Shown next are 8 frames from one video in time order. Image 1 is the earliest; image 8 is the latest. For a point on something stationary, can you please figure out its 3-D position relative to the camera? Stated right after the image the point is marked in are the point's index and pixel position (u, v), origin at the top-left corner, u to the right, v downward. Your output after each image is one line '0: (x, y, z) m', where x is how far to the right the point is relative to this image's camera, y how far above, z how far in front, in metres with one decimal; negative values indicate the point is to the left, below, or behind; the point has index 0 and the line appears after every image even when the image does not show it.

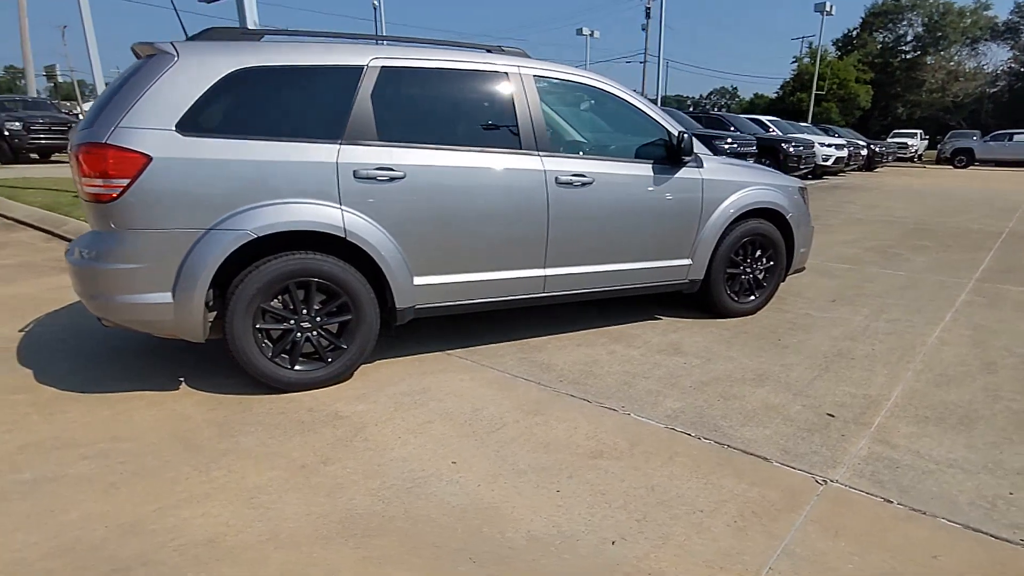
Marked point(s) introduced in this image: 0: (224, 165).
0: (-1.4, +0.6, +3.1) m
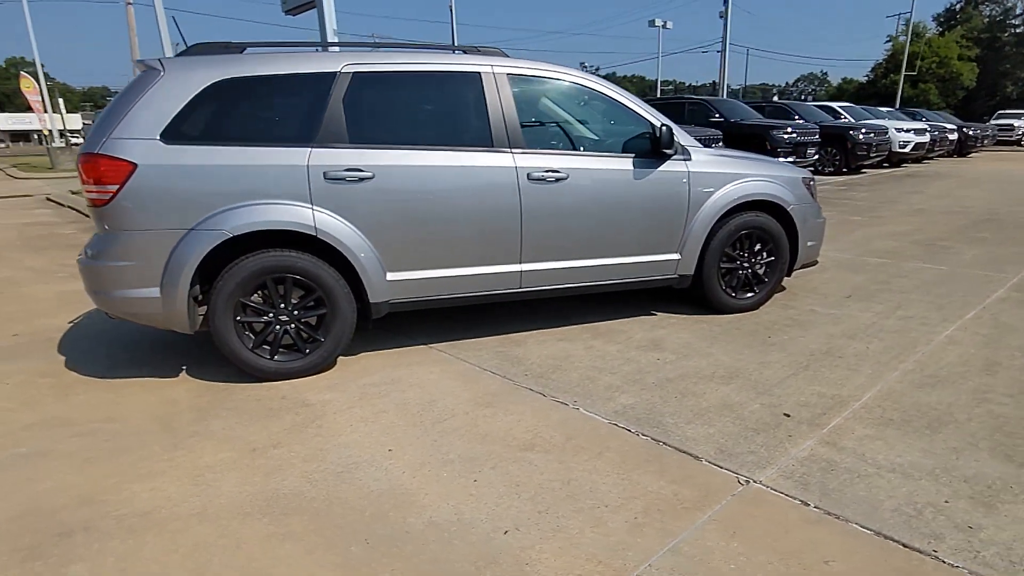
0: (-1.6, +0.6, +3.4) m
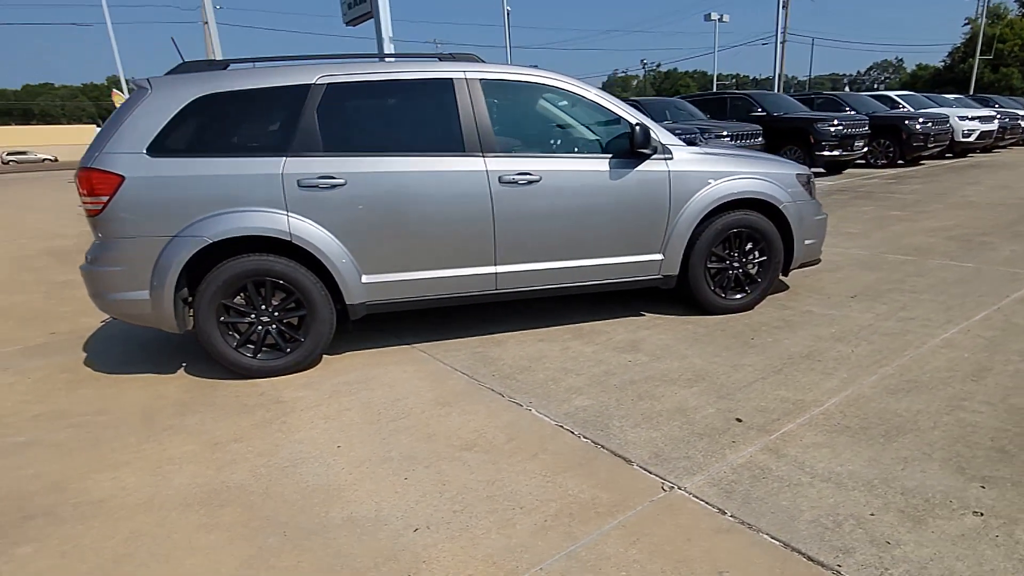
0: (-1.8, +0.6, +3.6) m
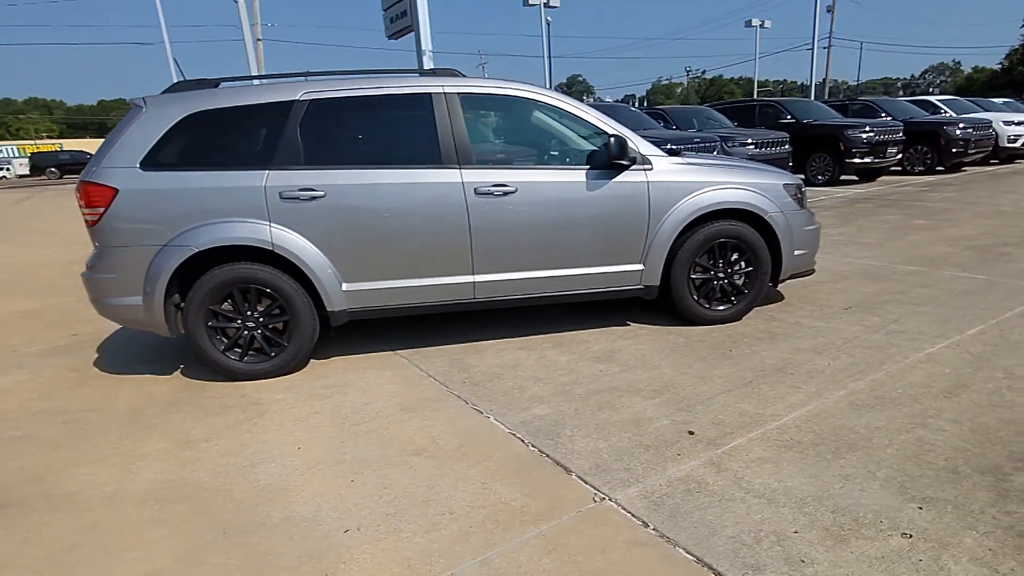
0: (-2.0, +0.6, +3.8) m
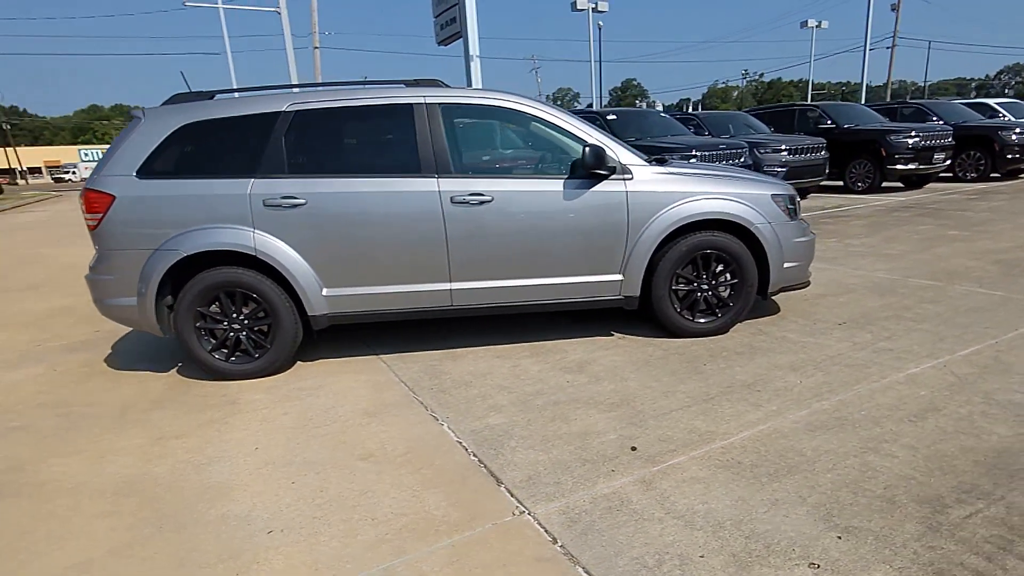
0: (-2.2, +0.5, +4.0) m
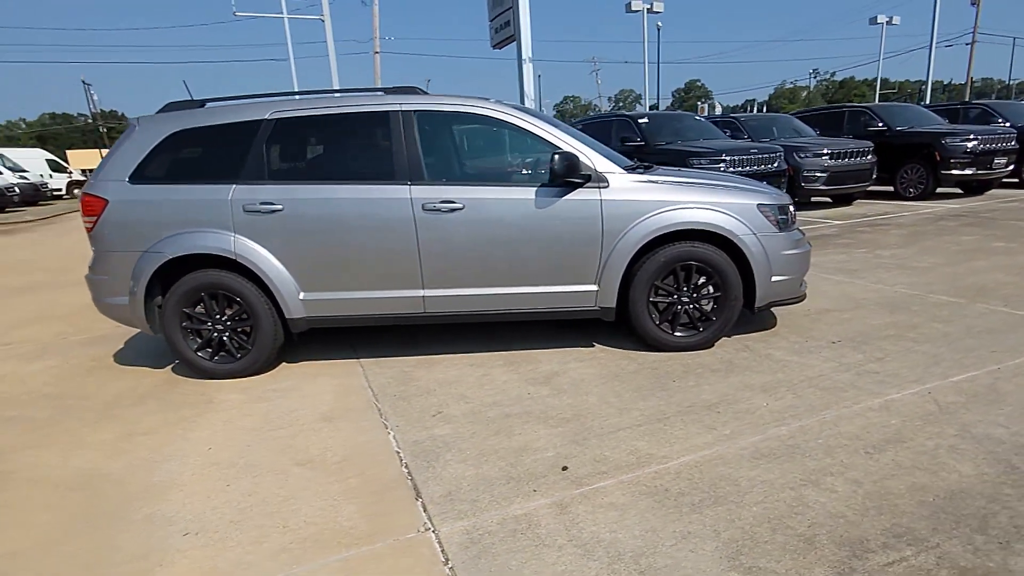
0: (-2.3, +0.5, +4.2) m
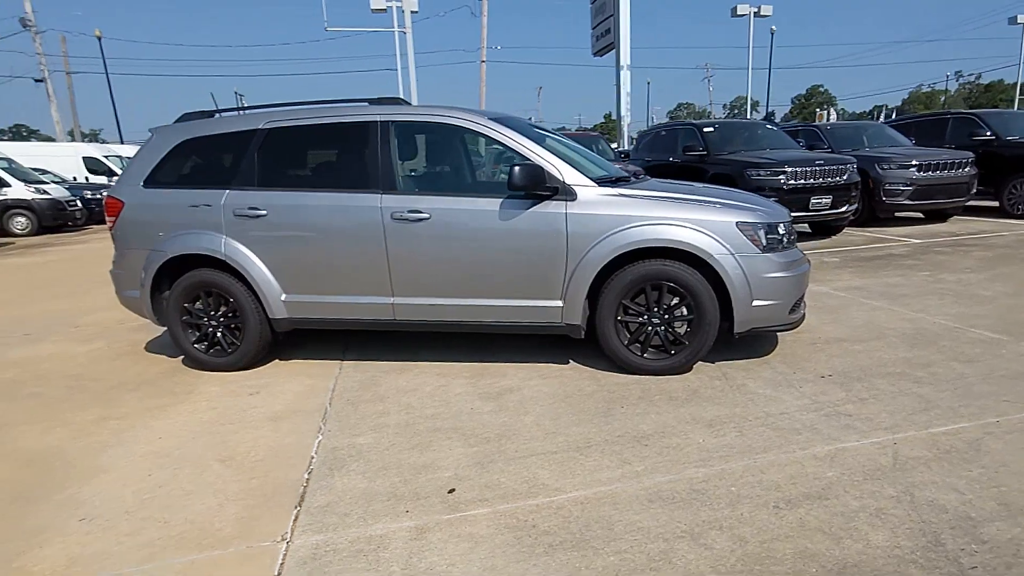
0: (-2.4, +0.6, +4.5) m
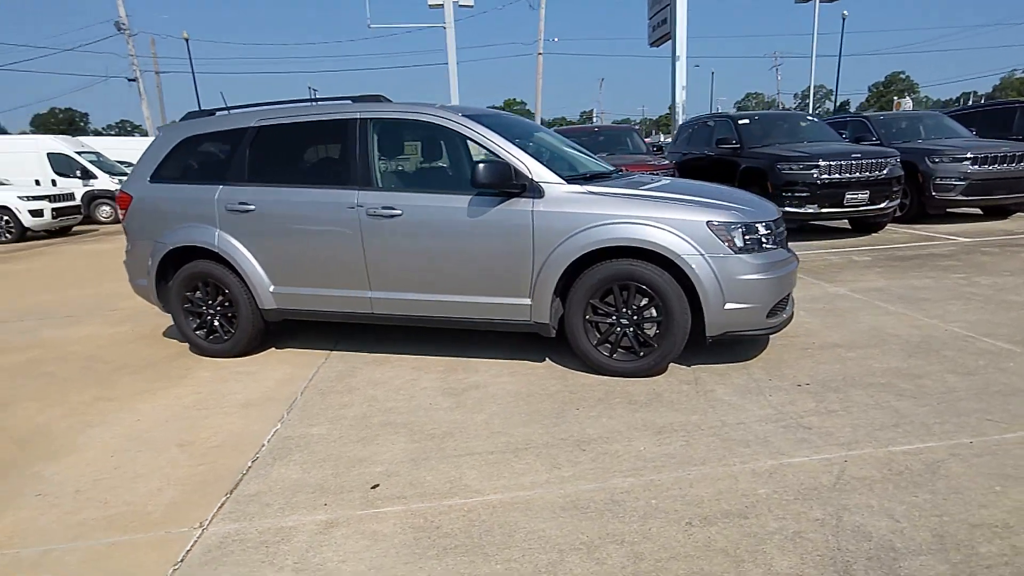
0: (-2.5, +0.7, +4.6) m
